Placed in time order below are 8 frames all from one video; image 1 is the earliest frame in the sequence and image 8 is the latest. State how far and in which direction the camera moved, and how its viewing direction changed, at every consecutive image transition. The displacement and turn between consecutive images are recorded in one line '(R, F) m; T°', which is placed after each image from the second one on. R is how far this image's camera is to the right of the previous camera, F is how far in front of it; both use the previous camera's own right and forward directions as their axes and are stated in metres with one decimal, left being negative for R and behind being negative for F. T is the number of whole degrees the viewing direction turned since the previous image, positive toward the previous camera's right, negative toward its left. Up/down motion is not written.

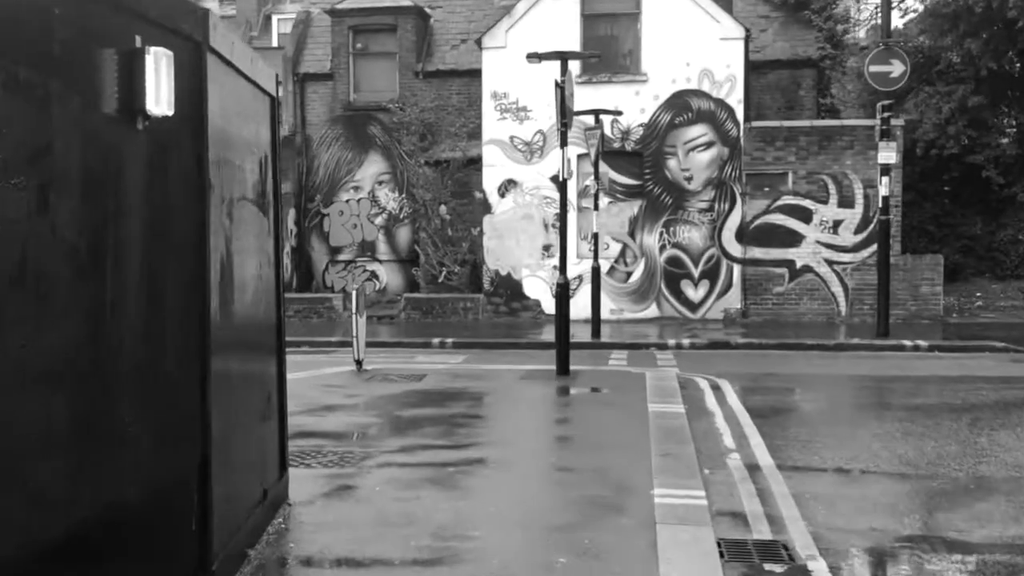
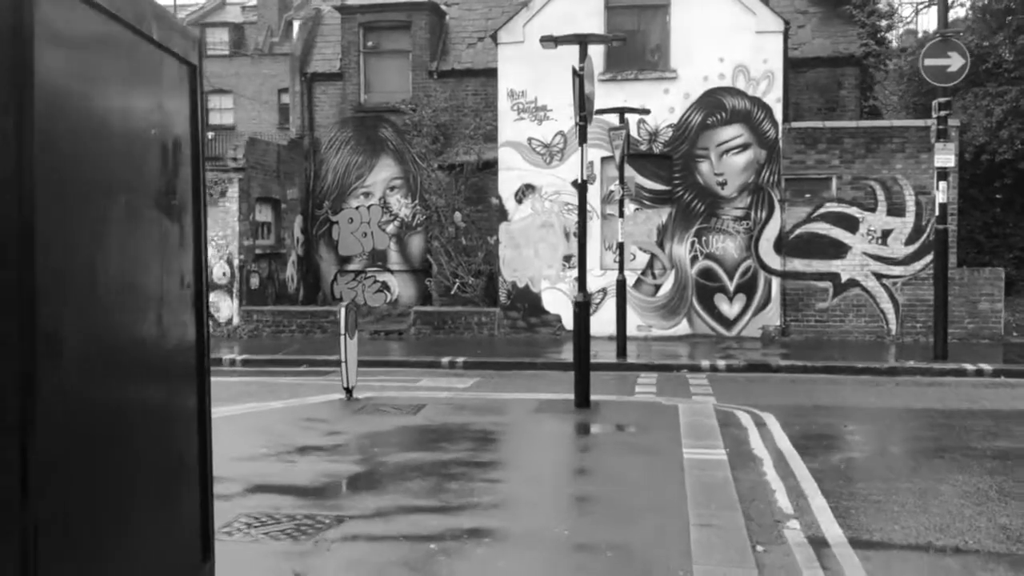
(+0.1, +1.3) m; -2°
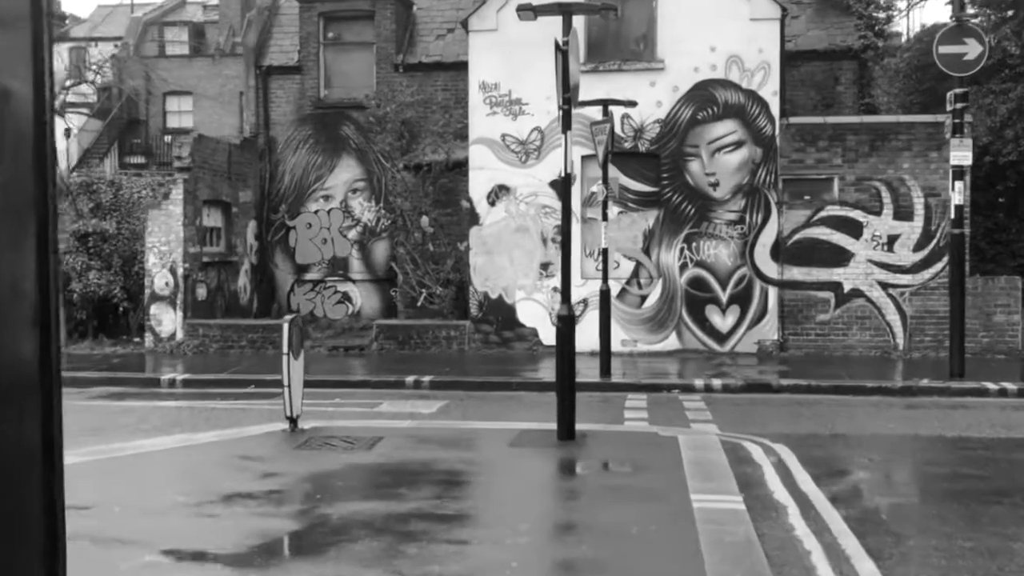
(0.0, +1.4) m; +2°
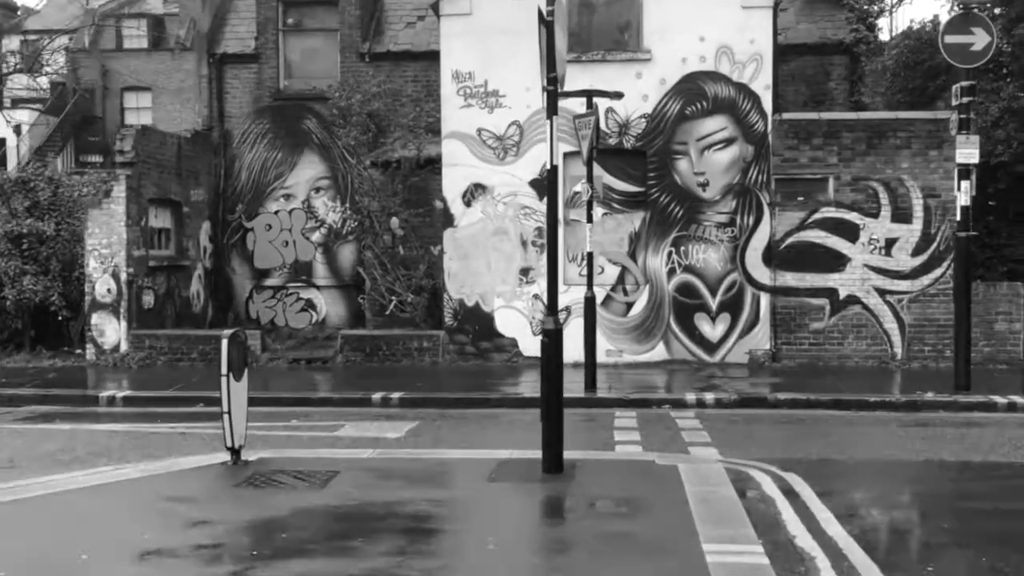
(-0.1, +0.9) m; +2°
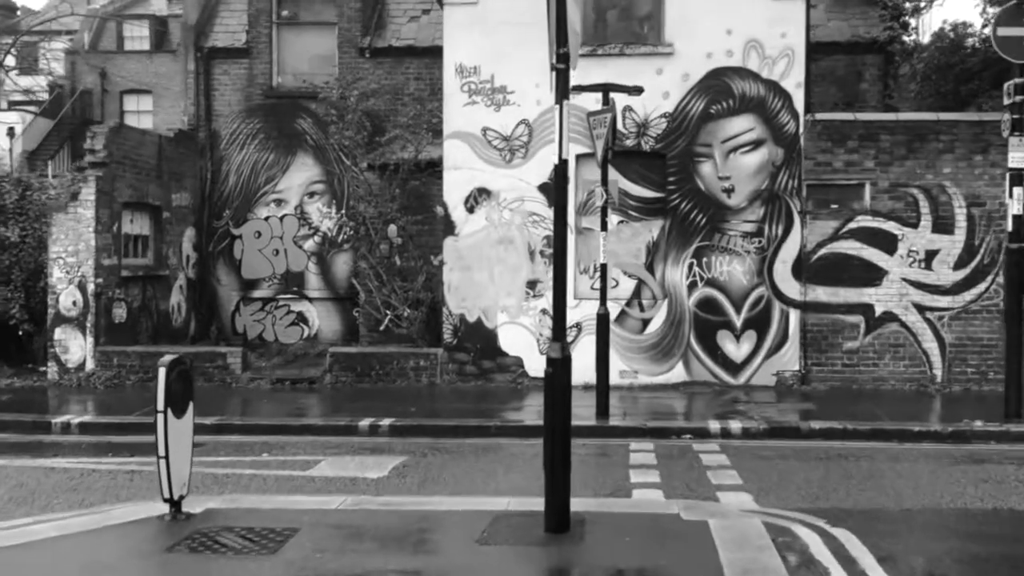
(0.0, +1.1) m; 0°
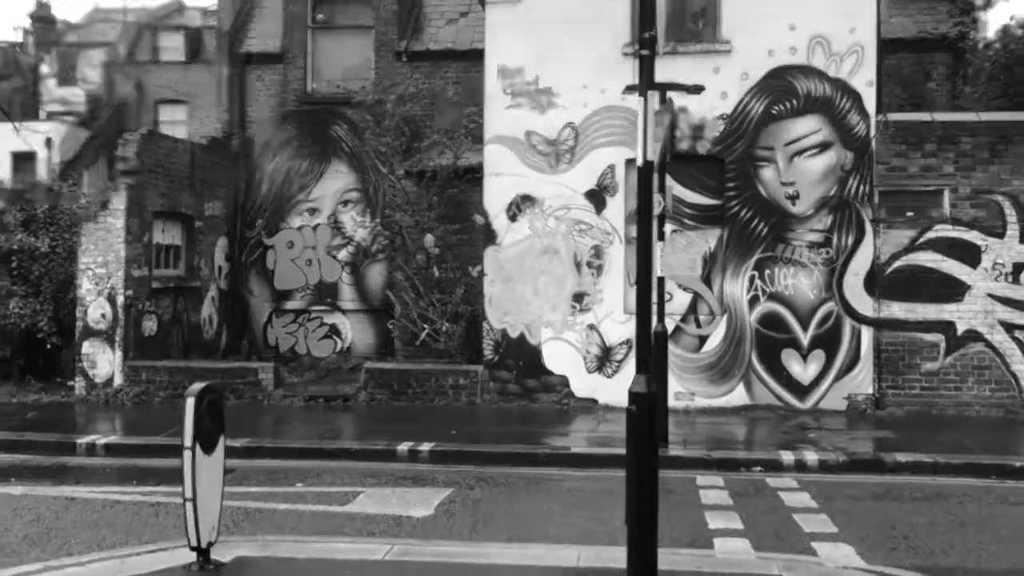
(-0.2, +0.9) m; -2°
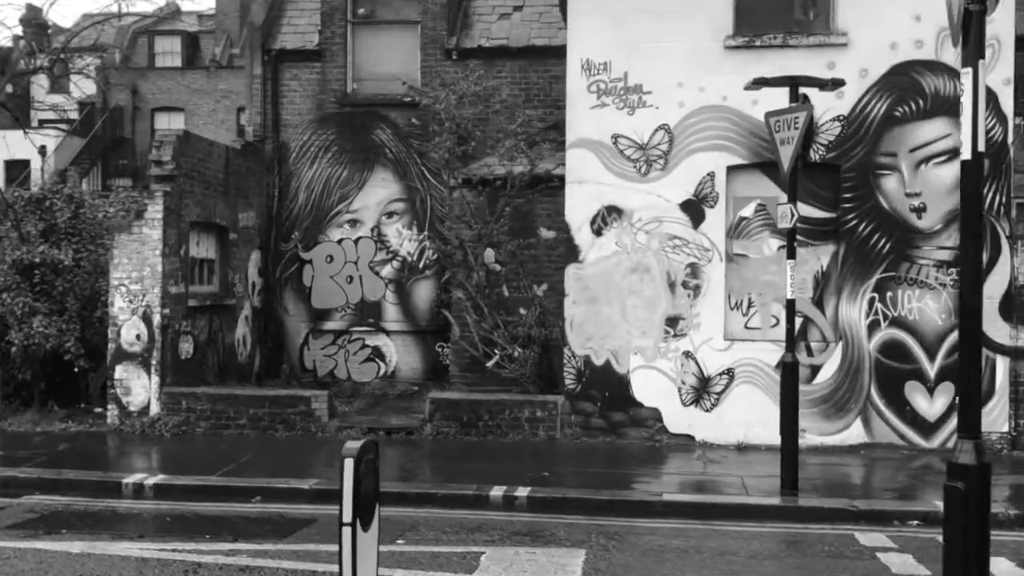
(-1.1, +1.3) m; +1°
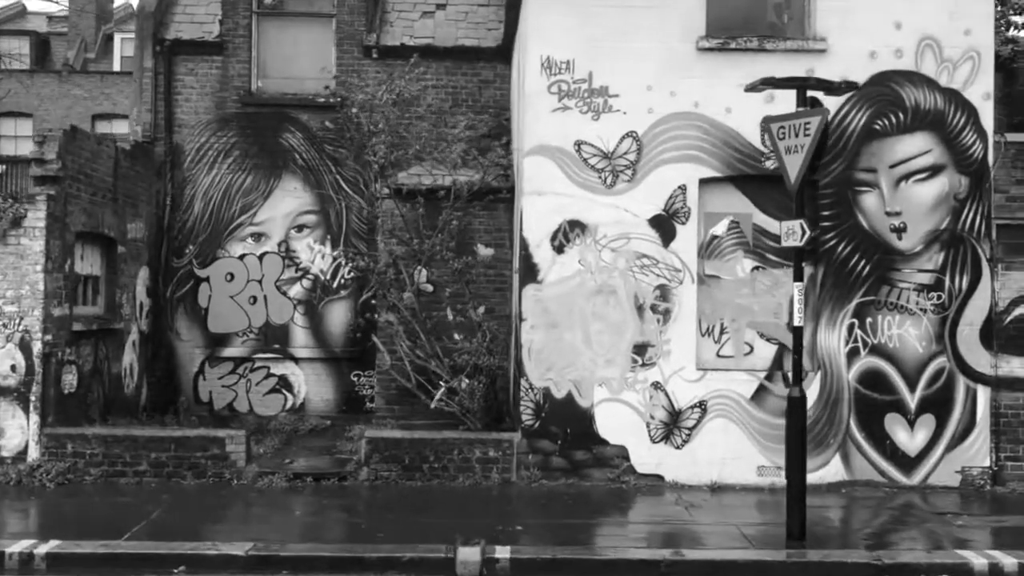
(-0.8, +1.3) m; +8°
